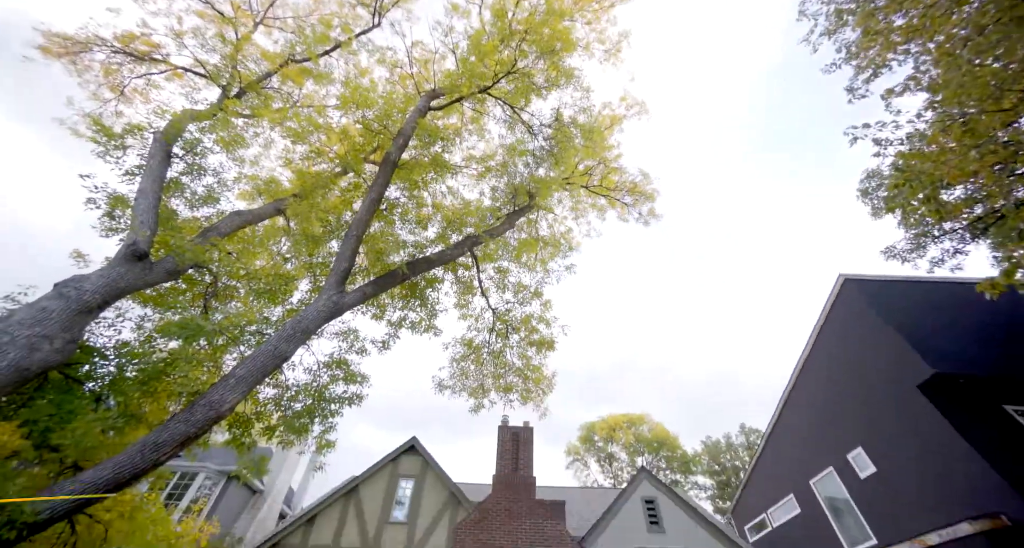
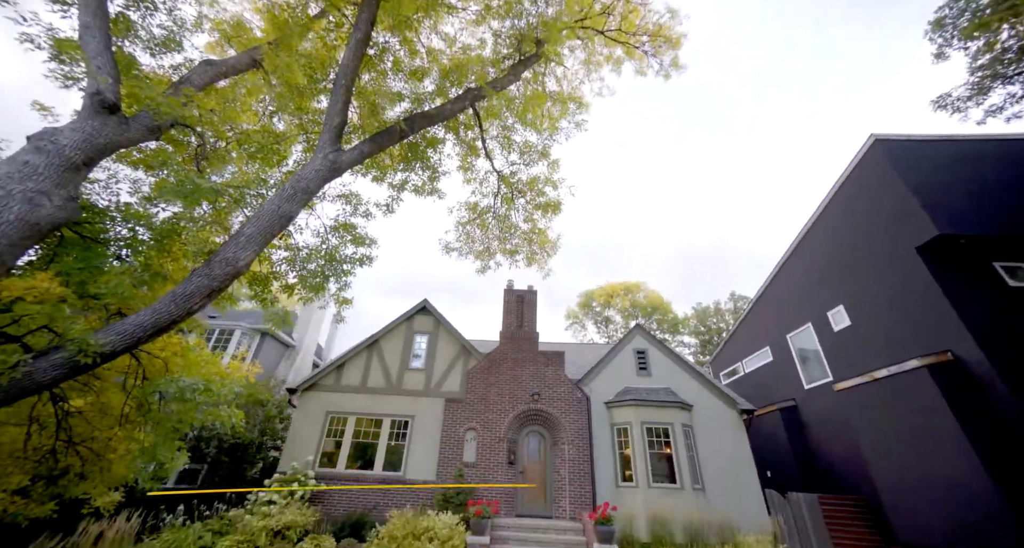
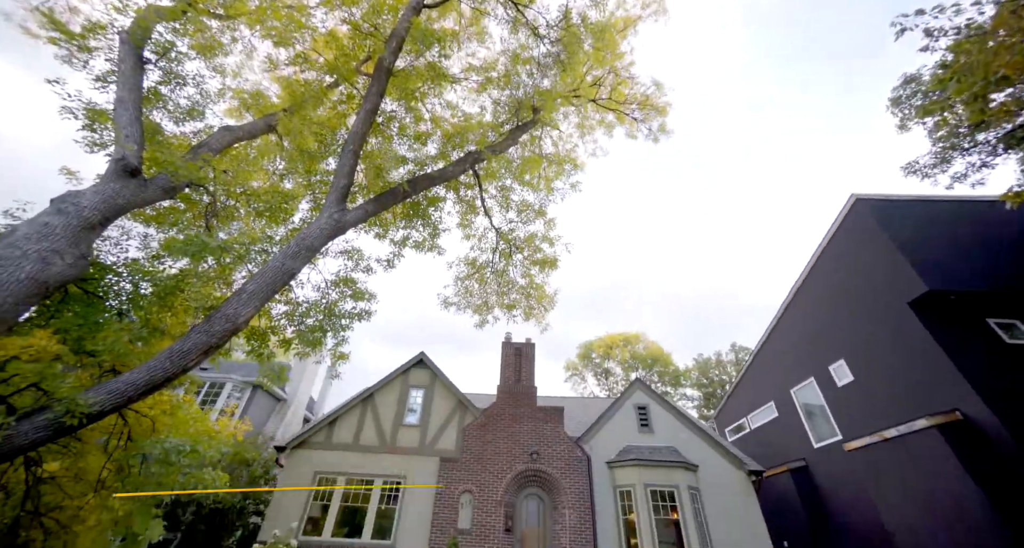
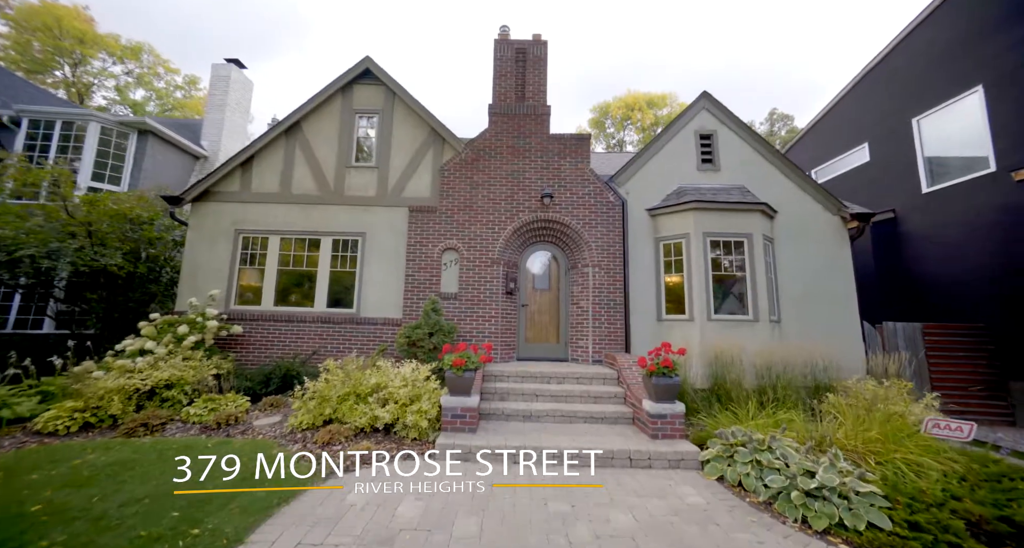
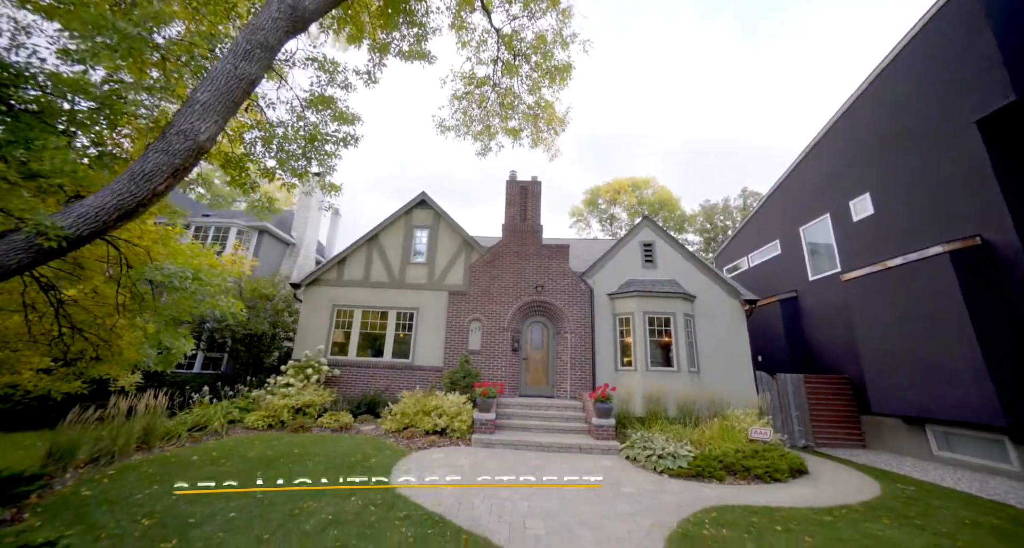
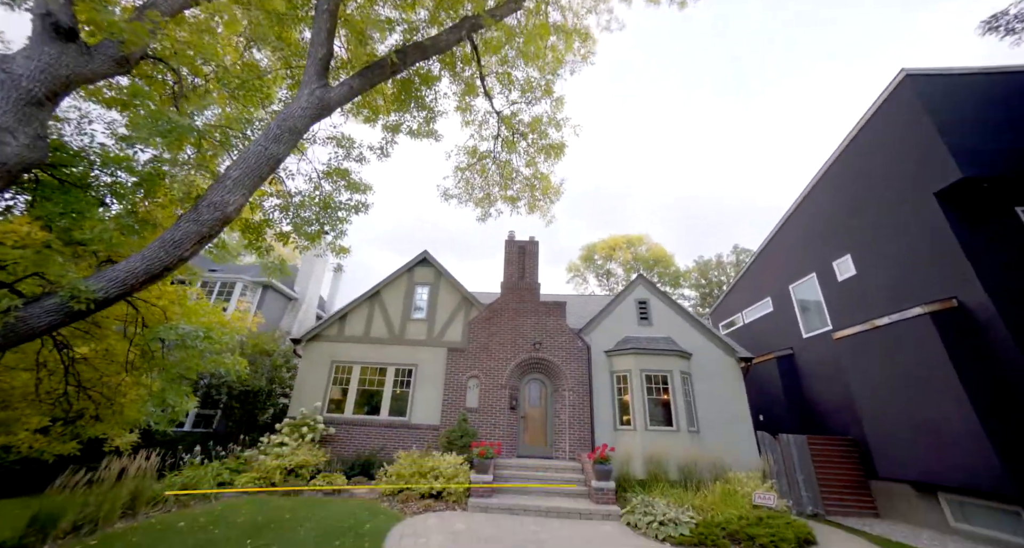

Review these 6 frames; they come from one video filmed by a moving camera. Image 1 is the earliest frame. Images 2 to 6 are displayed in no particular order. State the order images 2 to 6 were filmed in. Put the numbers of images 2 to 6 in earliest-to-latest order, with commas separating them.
3, 2, 6, 5, 4
